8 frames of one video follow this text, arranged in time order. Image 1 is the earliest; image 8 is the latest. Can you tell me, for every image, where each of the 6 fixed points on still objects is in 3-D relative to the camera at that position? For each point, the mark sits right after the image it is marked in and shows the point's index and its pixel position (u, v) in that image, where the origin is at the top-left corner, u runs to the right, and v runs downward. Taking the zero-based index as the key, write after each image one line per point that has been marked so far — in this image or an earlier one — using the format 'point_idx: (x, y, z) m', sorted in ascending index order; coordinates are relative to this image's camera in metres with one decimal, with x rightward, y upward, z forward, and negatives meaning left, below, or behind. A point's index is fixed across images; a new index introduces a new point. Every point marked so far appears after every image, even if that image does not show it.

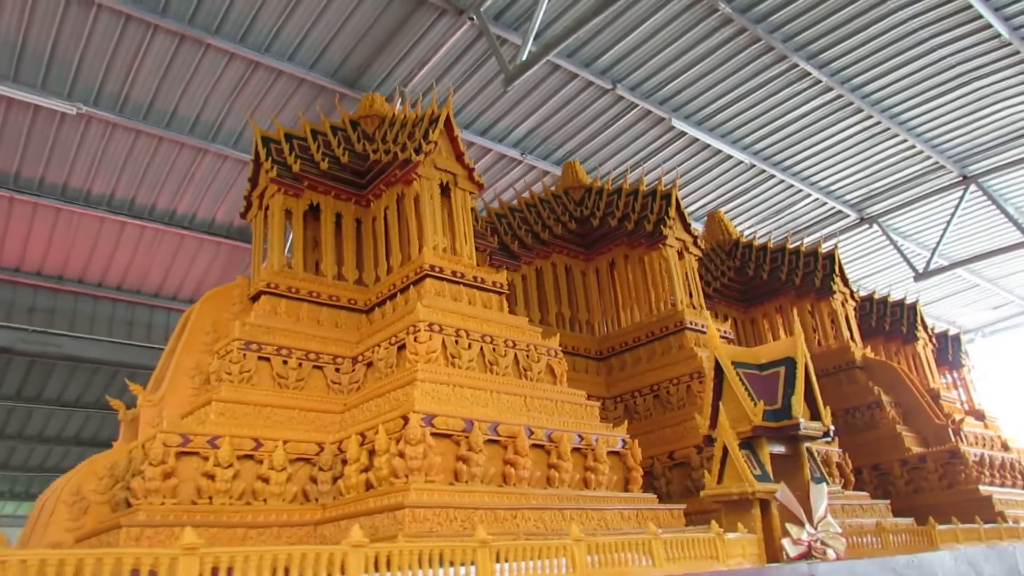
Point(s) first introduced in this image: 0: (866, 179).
0: (+8.6, +2.5, +18.2) m
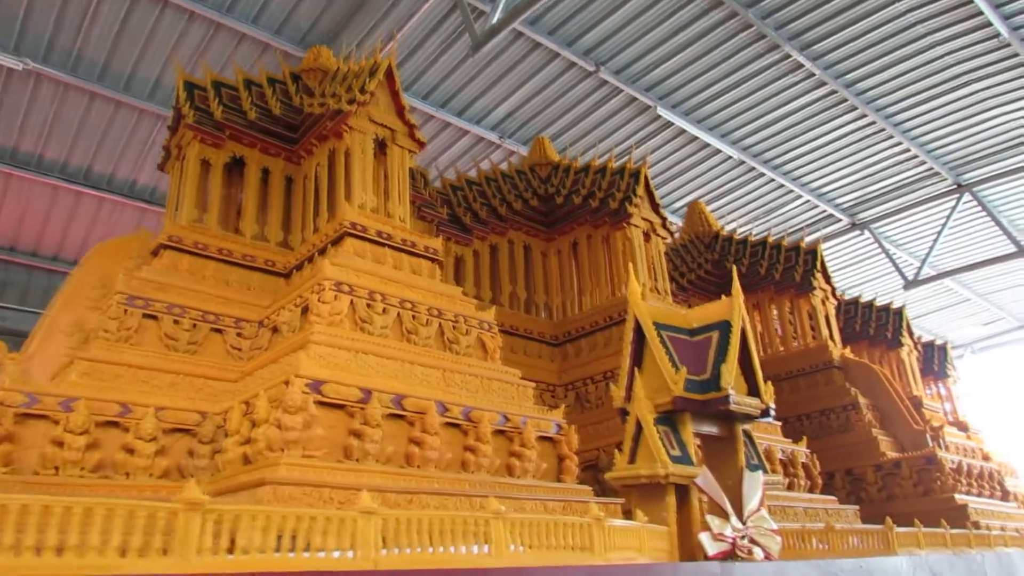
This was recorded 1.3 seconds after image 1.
0: (+8.0, +2.5, +17.5) m
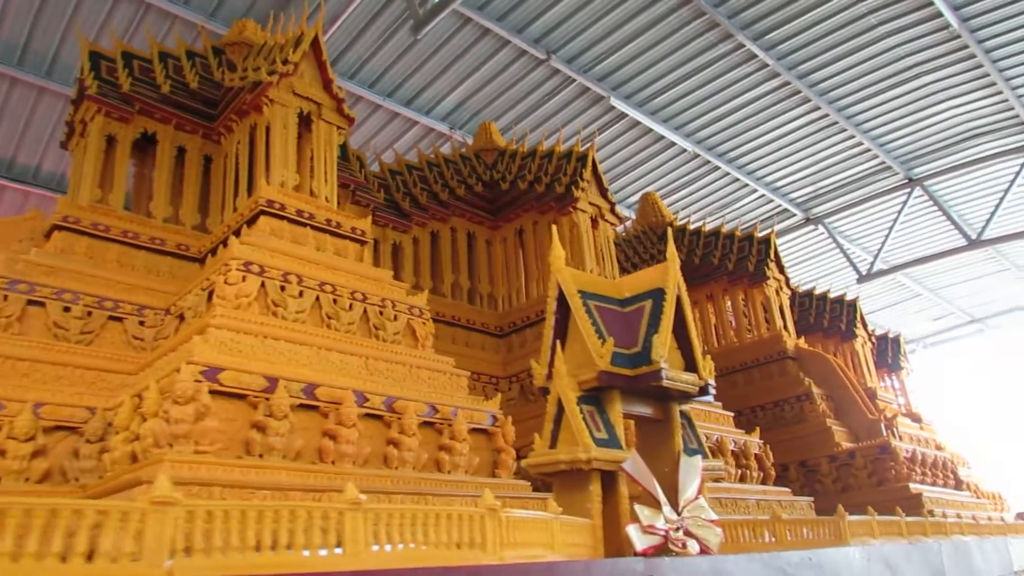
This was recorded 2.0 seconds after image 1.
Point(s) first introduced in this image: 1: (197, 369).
0: (+6.9, +2.6, +17.5) m
1: (-1.7, -0.4, +4.1) m
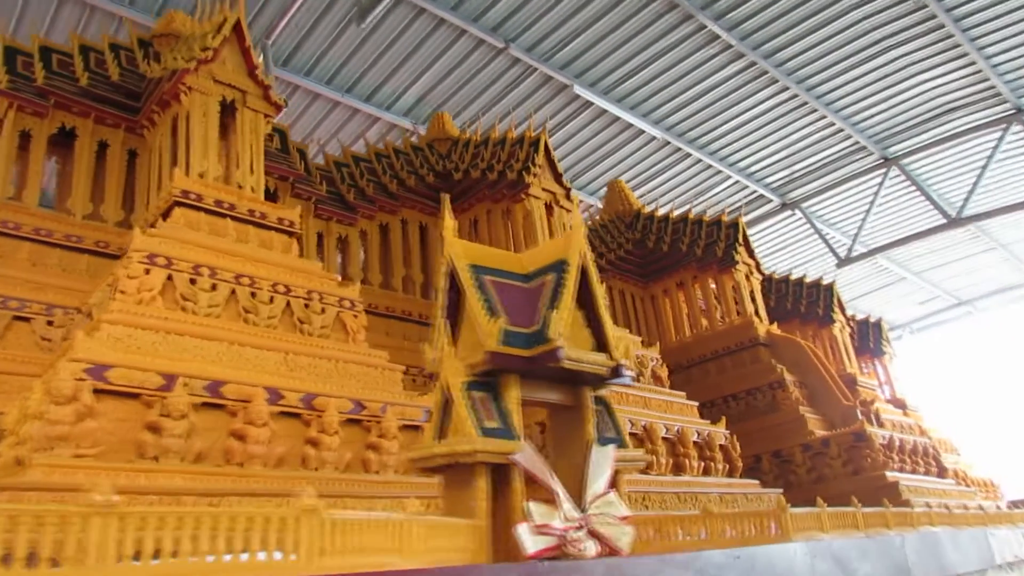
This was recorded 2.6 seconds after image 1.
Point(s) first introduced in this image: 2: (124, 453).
0: (+6.3, +2.9, +17.2) m
1: (-2.1, -0.4, +3.7) m
2: (-1.9, -0.8, +3.8) m
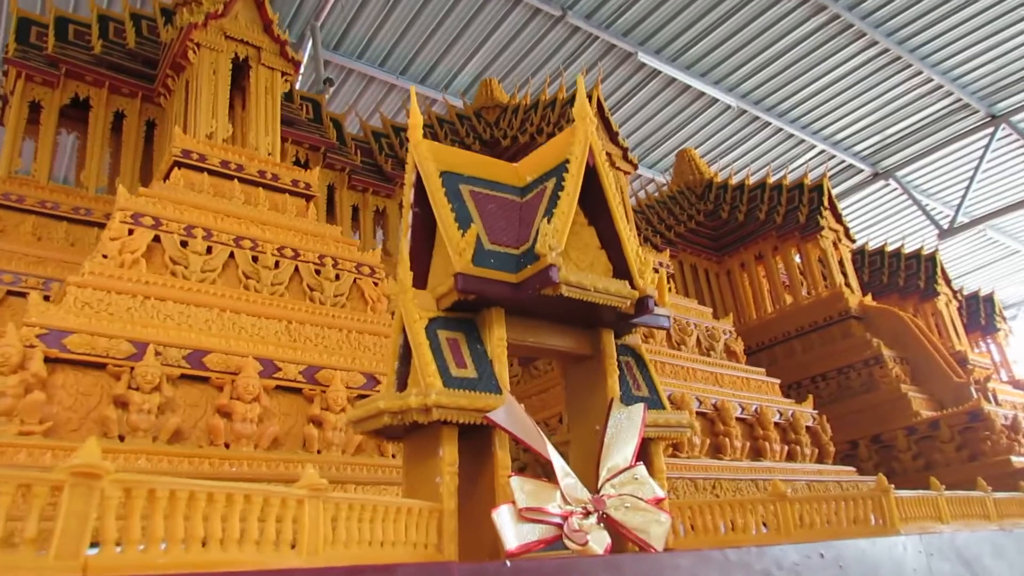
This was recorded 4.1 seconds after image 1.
0: (+7.6, +3.4, +15.8) m
1: (-2.0, -0.2, +3.2) m
2: (-1.8, -0.6, +3.2) m
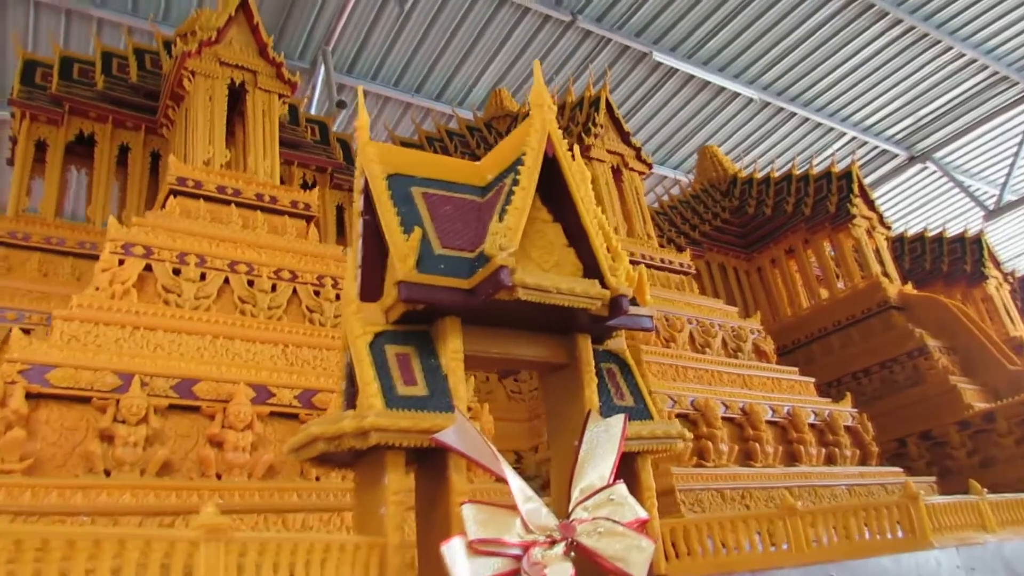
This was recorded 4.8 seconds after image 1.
0: (+8.0, +3.6, +15.2) m
1: (-2.1, -0.3, +3.2) m
2: (-1.8, -0.8, +3.2) m
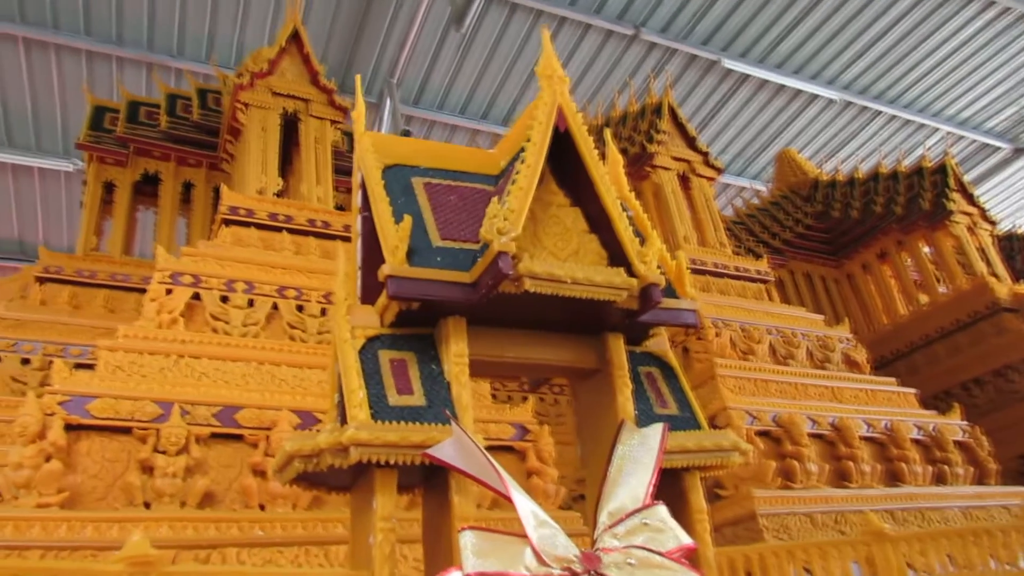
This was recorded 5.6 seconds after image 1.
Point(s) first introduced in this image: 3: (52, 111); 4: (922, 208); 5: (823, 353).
0: (+9.3, +3.6, +14.1) m
1: (-1.9, -0.5, +3.1) m
2: (-1.6, -0.9, +3.1) m
3: (-6.0, +2.3, +10.0) m
4: (+4.7, +0.9, +8.7) m
5: (+2.4, -0.5, +5.8) m
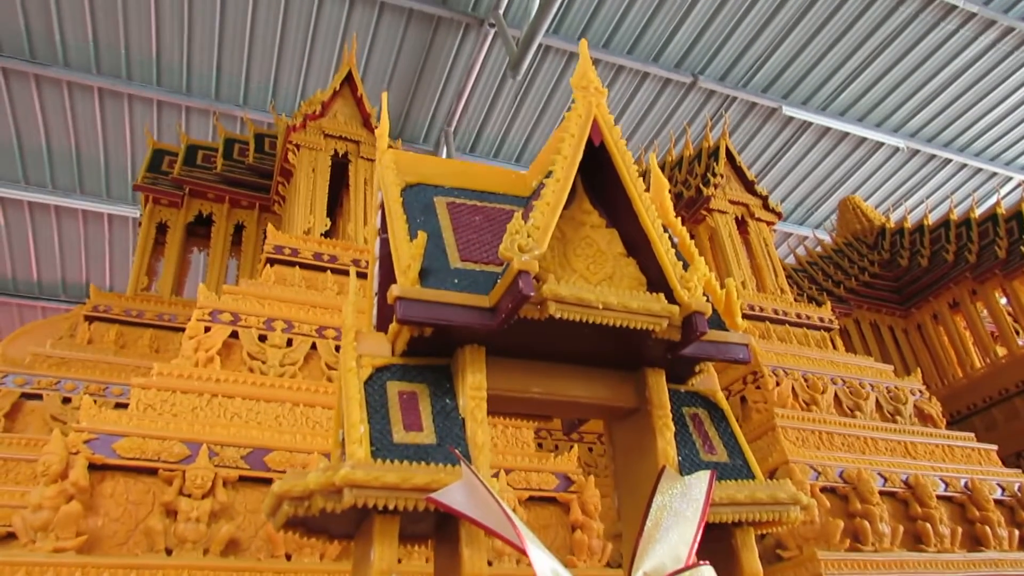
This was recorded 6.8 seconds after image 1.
0: (+10.3, +2.6, +13.5) m
1: (-1.7, -0.6, +3.1) m
2: (-1.5, -1.0, +3.0) m
3: (-5.3, +1.8, +10.4) m
4: (+5.3, +0.4, +8.2) m
5: (+2.7, -0.8, +5.4) m
